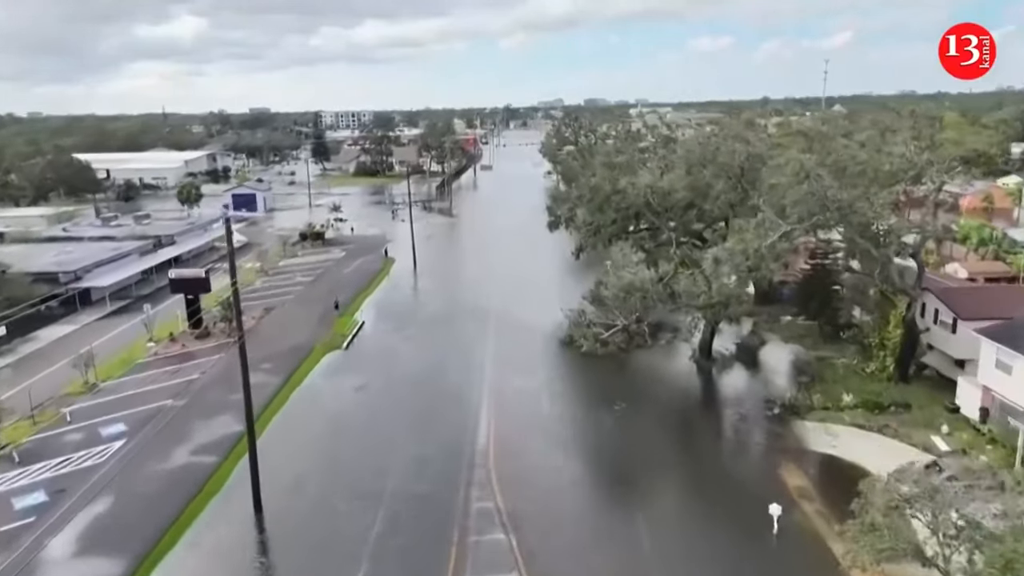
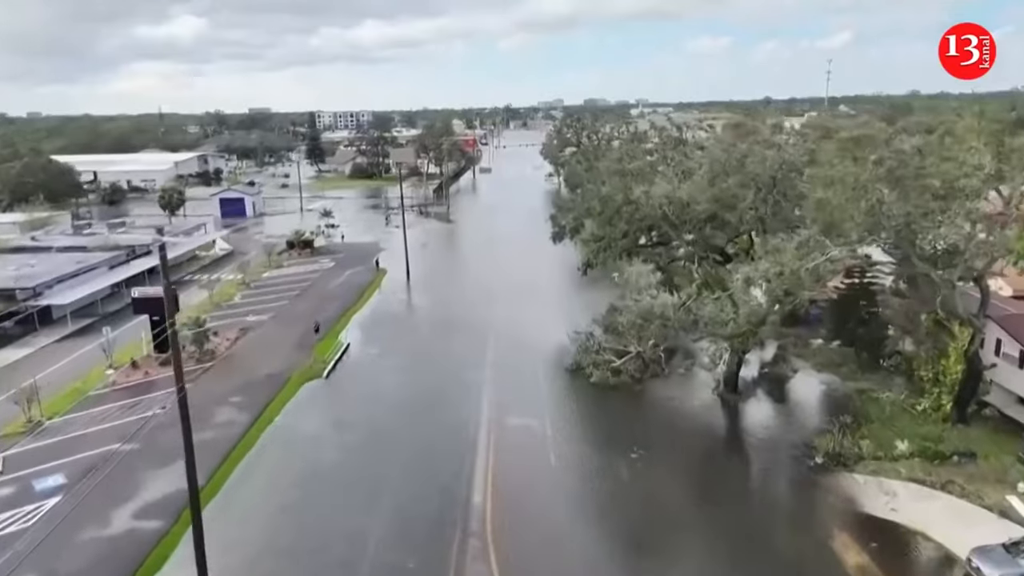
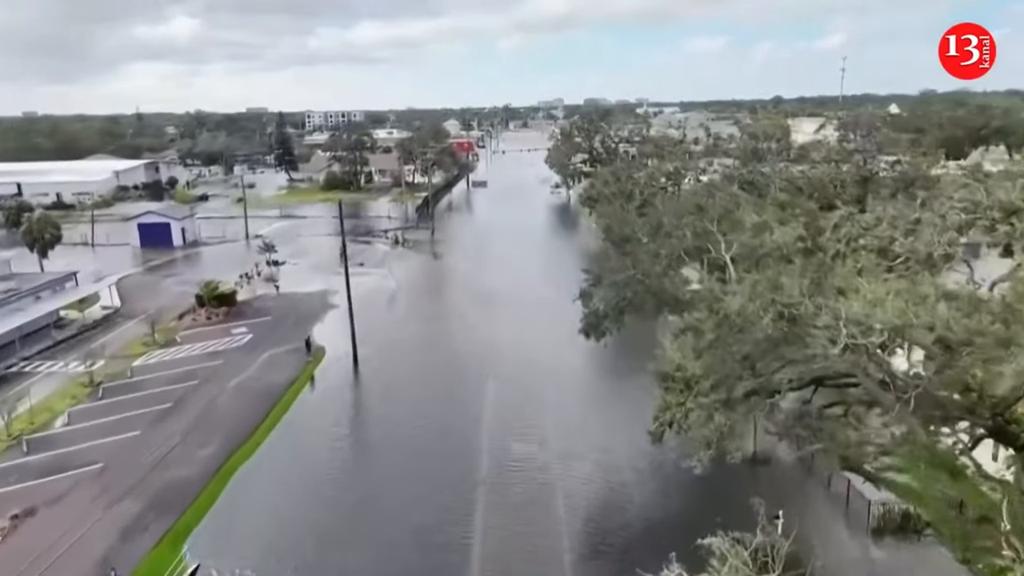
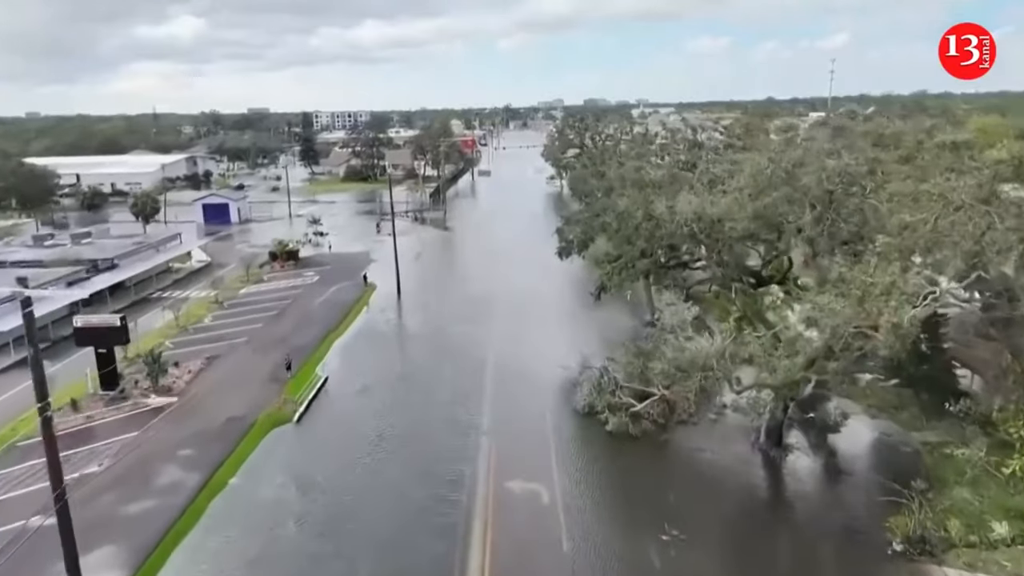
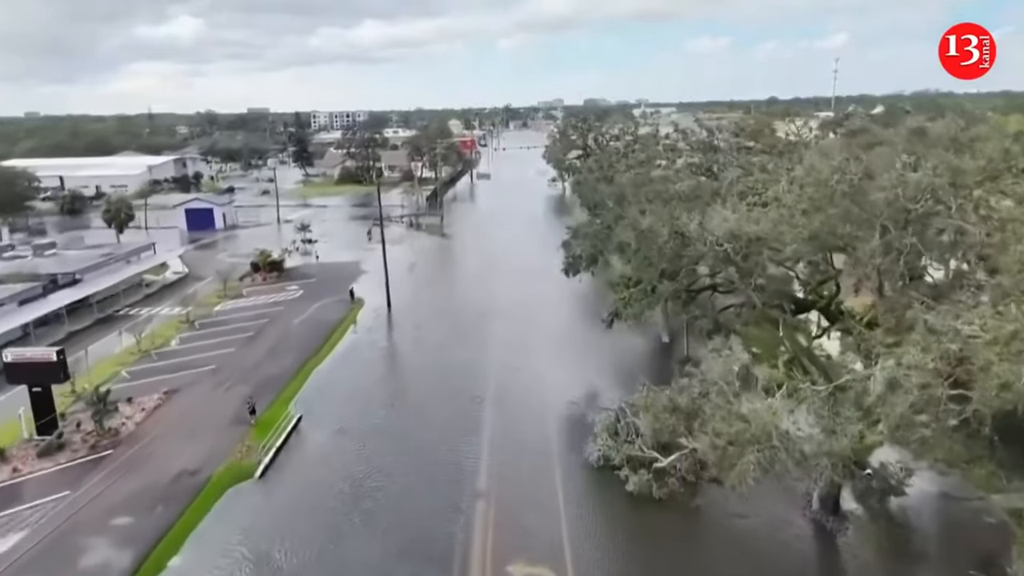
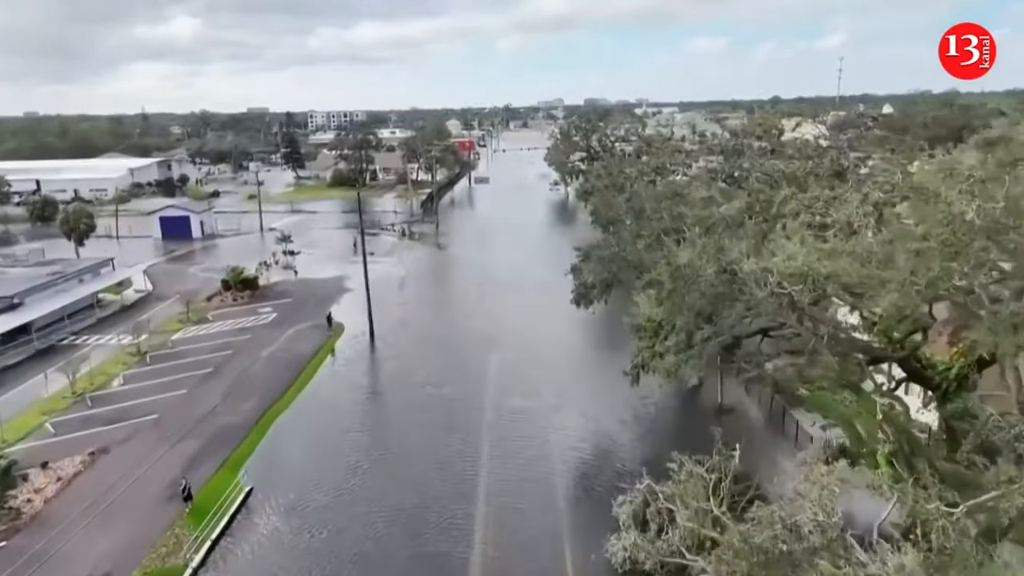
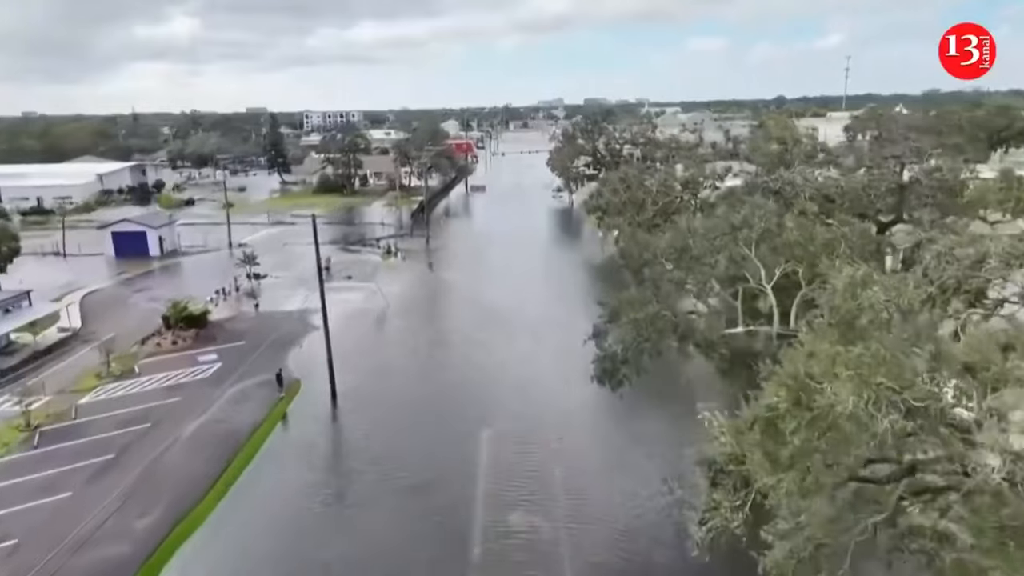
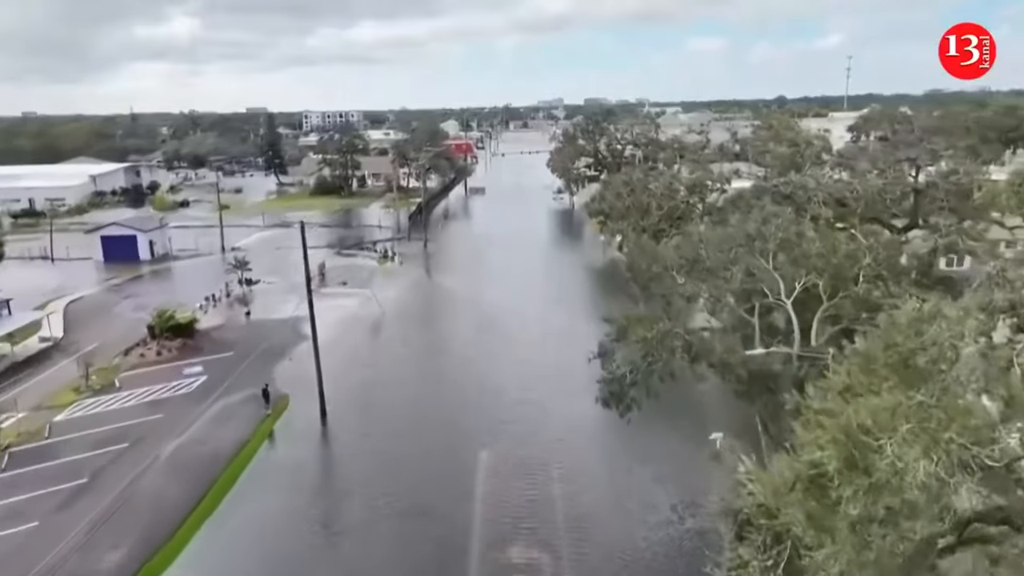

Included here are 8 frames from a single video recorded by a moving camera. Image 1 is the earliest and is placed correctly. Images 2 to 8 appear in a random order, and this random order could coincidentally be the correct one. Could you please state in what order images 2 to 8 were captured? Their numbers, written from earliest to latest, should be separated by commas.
2, 4, 5, 6, 3, 7, 8
